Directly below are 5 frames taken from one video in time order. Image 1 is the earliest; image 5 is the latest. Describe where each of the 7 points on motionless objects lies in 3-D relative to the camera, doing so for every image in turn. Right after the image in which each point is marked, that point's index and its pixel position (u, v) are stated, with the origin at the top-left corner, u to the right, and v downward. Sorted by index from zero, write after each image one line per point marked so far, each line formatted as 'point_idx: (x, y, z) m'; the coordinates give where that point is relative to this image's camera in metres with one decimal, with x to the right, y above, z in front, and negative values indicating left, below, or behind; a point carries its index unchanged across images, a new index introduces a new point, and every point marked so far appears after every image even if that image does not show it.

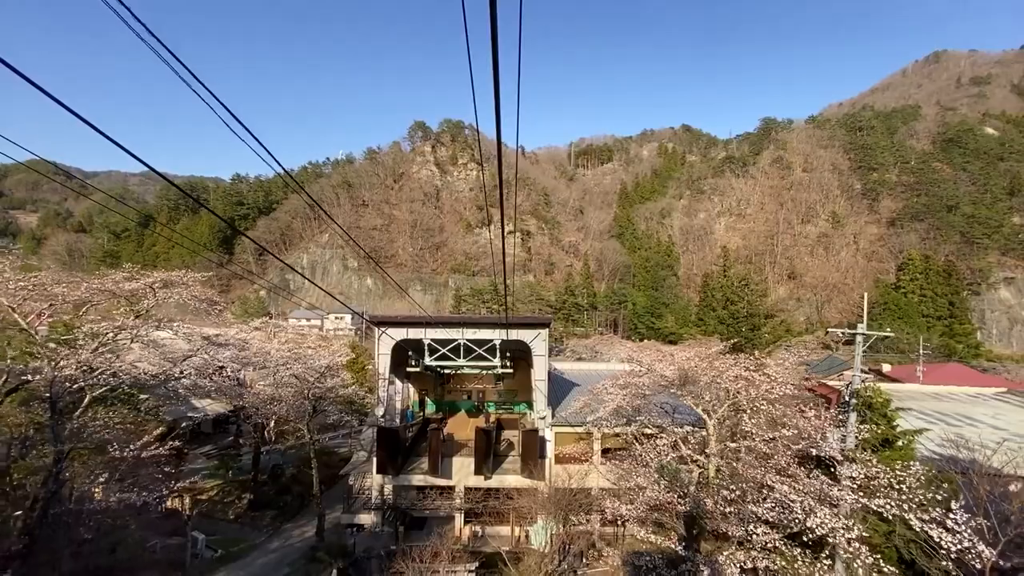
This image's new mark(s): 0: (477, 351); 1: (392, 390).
0: (-0.5, -0.9, +7.7) m
1: (-1.7, -1.4, +7.8) m
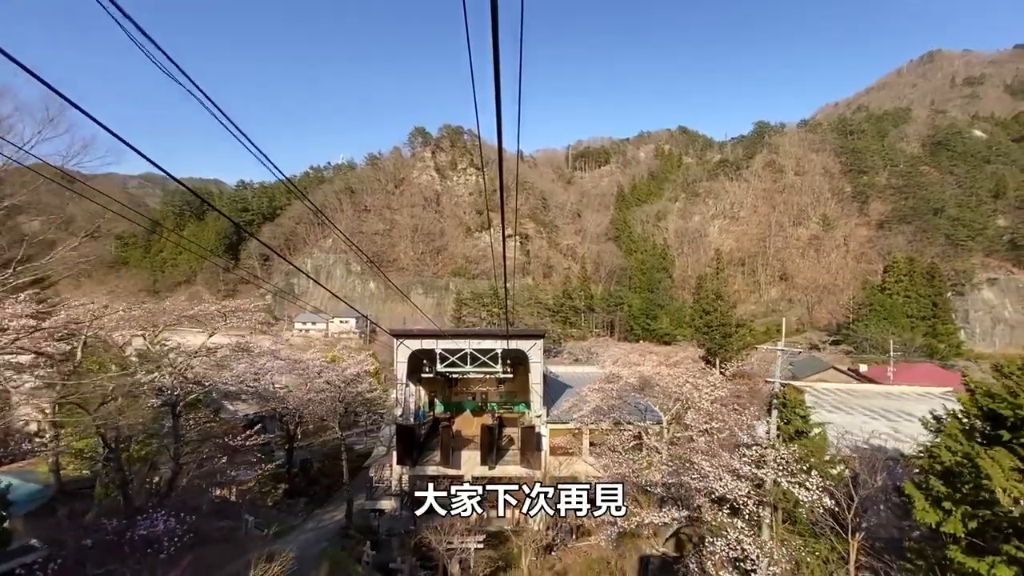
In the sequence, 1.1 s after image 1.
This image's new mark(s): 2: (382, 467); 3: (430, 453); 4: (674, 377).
0: (-0.5, -1.1, +8.7) m
1: (-1.7, -1.7, +8.8) m
2: (-2.0, -2.8, +8.5) m
3: (-1.4, -2.7, +9.0) m
4: (+2.6, -1.5, +8.5) m
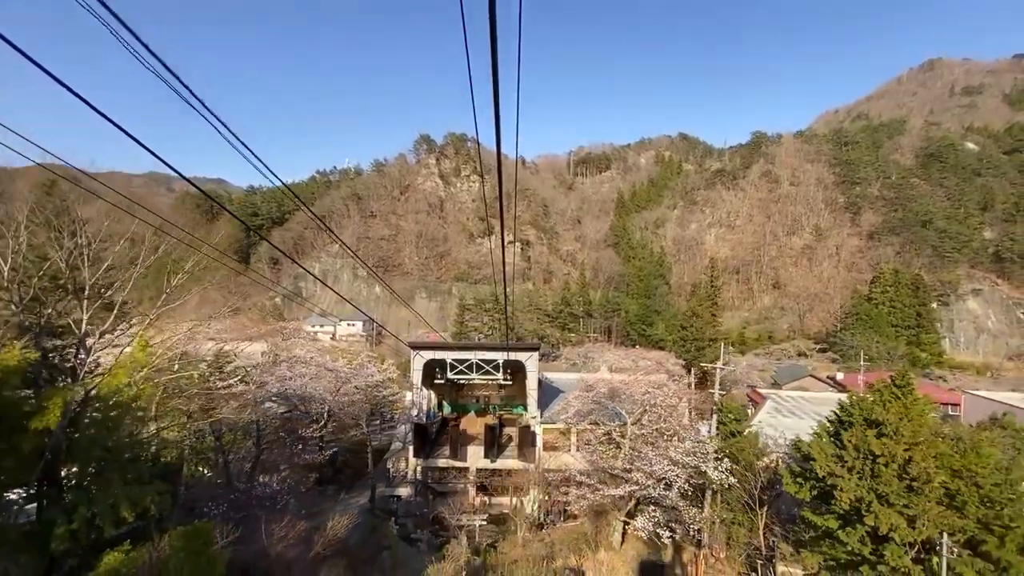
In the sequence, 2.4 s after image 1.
0: (-0.5, -1.5, +10.0) m
1: (-1.7, -1.9, +10.1) m
2: (-2.0, -3.1, +9.7) m
3: (-1.4, -3.0, +10.2) m
4: (+2.6, -1.8, +9.7) m
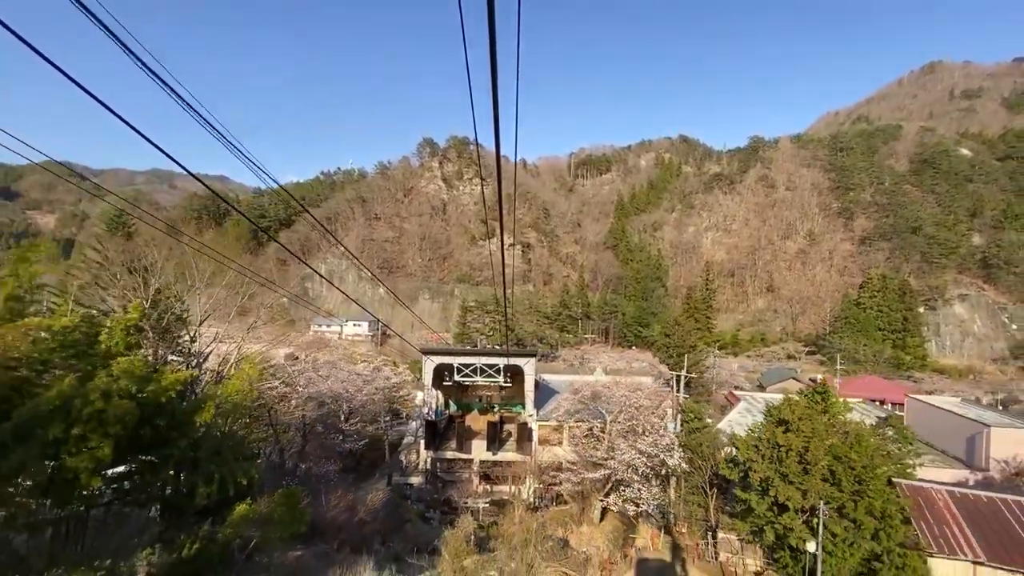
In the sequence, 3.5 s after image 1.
0: (-0.5, -1.7, +11.1) m
1: (-1.8, -2.2, +11.2) m
2: (-2.1, -3.3, +10.8) m
3: (-1.4, -3.2, +11.3) m
4: (+2.6, -2.0, +10.8) m
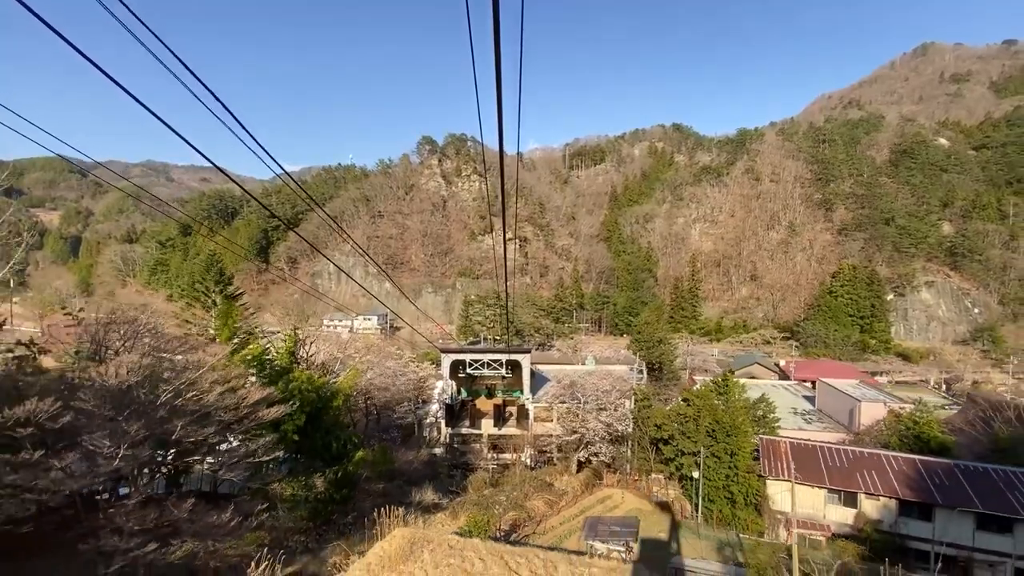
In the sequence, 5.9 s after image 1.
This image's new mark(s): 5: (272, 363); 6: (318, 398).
0: (-0.5, -1.9, +13.6) m
1: (-1.7, -2.4, +13.7) m
2: (-2.0, -3.6, +13.4) m
3: (-1.4, -3.5, +13.9) m
4: (+2.6, -2.2, +13.4) m
5: (-2.8, -0.9, +6.3) m
6: (-2.2, -1.2, +6.0) m
